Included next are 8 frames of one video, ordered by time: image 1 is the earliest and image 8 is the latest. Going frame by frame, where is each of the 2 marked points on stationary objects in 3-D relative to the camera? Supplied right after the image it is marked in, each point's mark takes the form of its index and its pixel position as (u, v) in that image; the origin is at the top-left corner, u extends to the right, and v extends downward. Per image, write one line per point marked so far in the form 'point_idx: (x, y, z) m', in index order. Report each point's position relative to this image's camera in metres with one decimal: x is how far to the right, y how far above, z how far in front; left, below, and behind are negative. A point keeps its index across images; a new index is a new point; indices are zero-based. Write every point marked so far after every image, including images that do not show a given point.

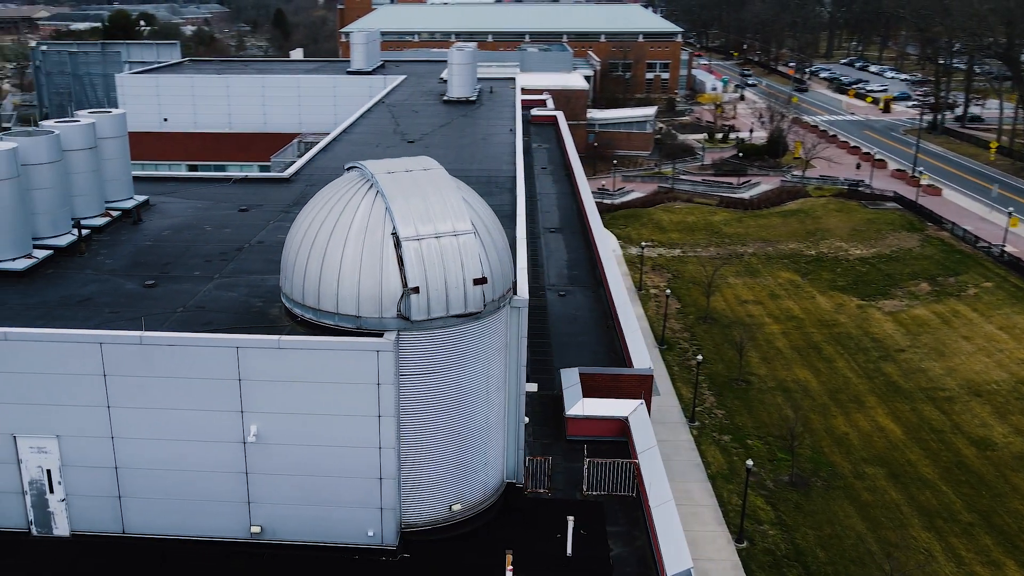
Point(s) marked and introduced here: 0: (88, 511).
0: (-5.3, -2.8, +12.2) m
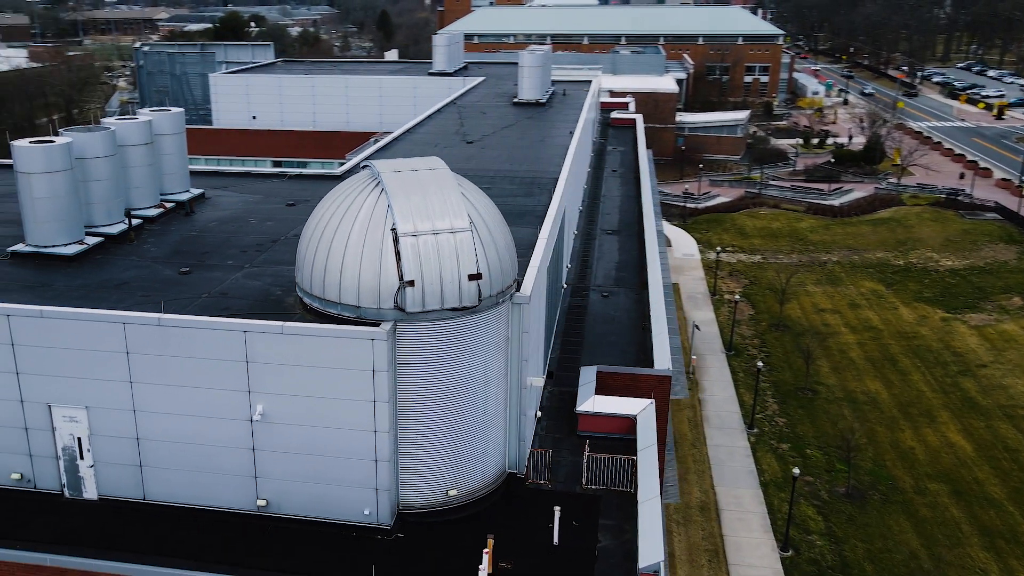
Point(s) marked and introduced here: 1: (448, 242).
0: (-5.5, -2.6, +13.3) m
1: (-0.8, +0.6, +12.6) m
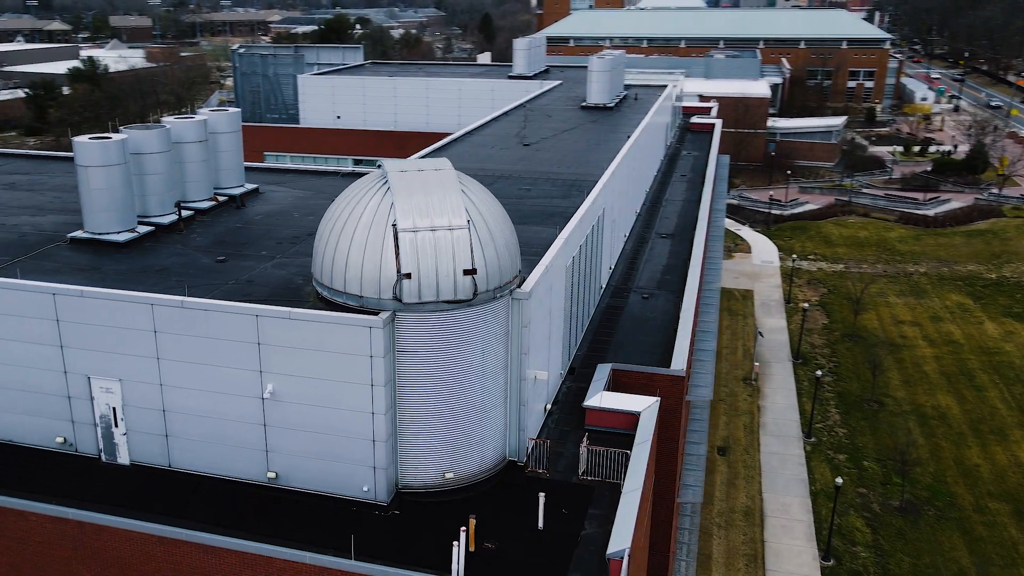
0: (-5.6, -2.4, +14.6) m
1: (-0.9, +0.7, +13.4) m
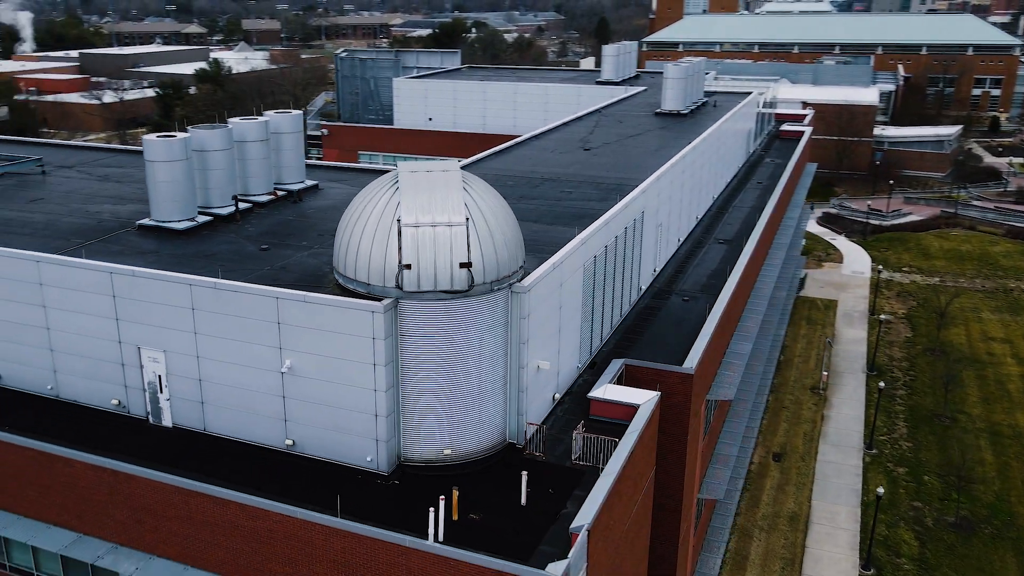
0: (-5.6, -2.1, +16.4) m
1: (-1.0, +0.8, +14.7) m
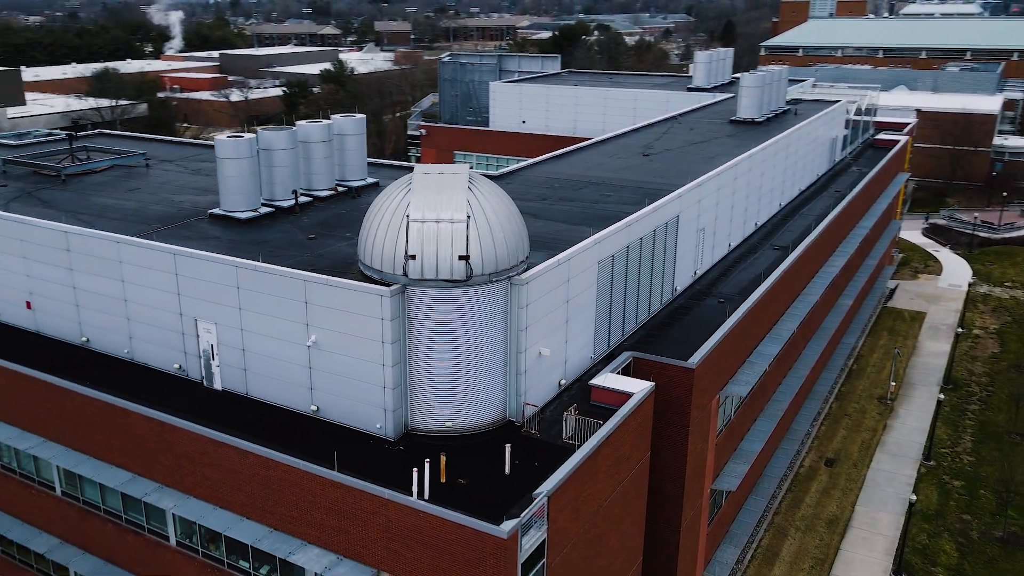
0: (-5.5, -1.7, +18.9) m
1: (-1.1, +1.0, +16.5) m
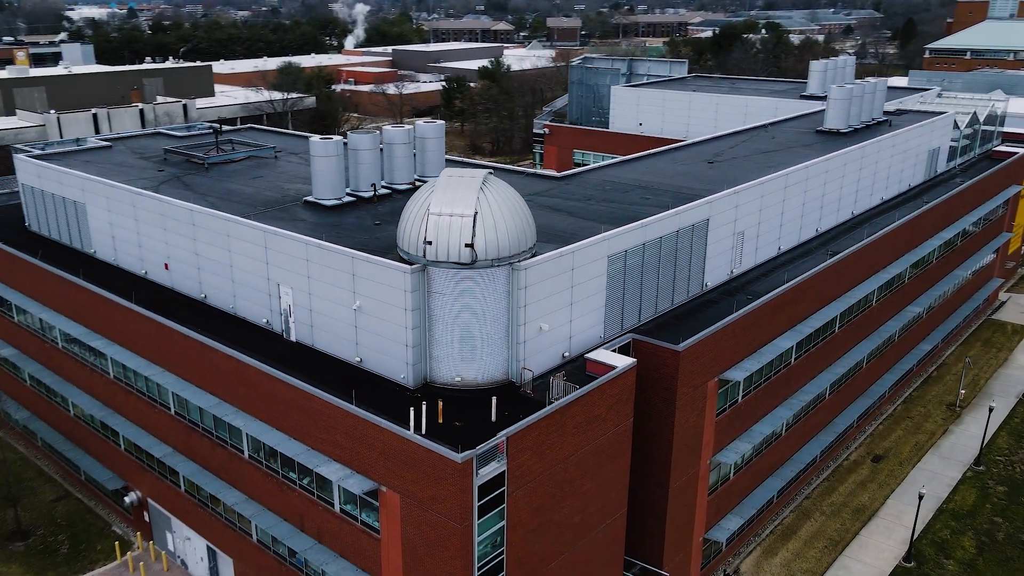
0: (-5.2, -1.0, +23.8) m
1: (-1.1, +1.4, +20.6) m
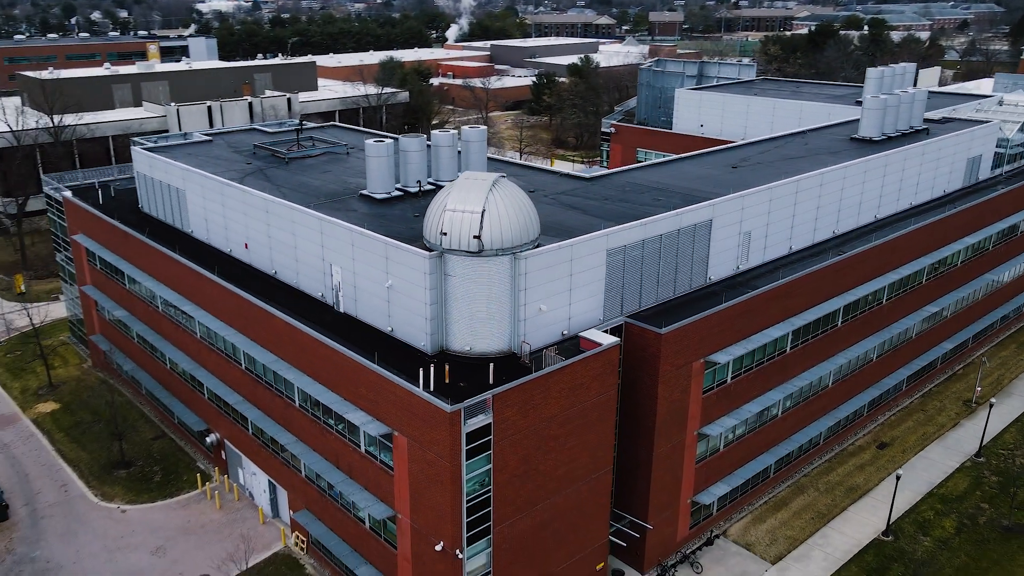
0: (-4.8, -0.4, +28.4) m
1: (-1.1, +1.8, +24.8) m
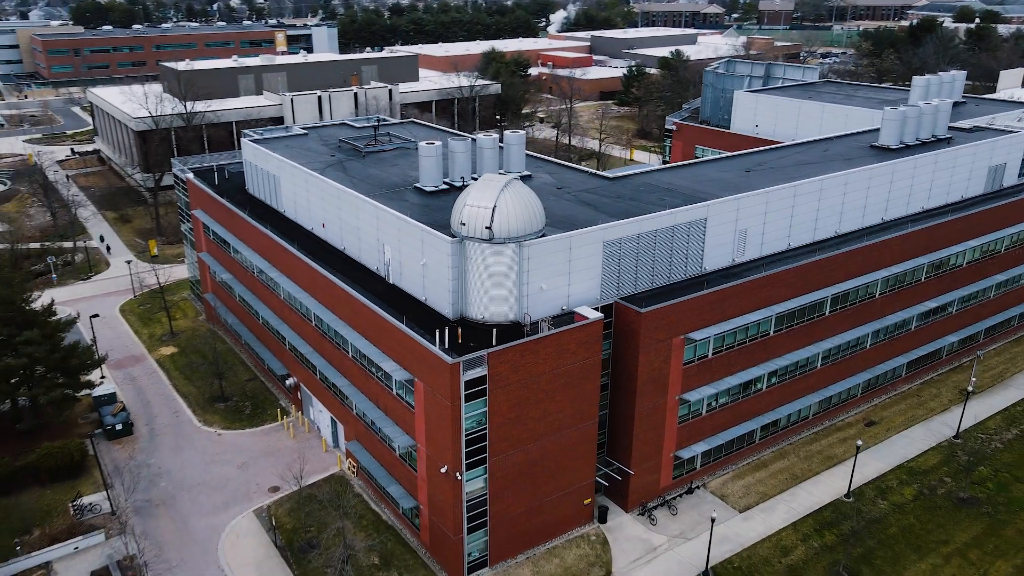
0: (-4.3, +0.4, +35.1) m
1: (-0.9, +2.4, +31.0) m
